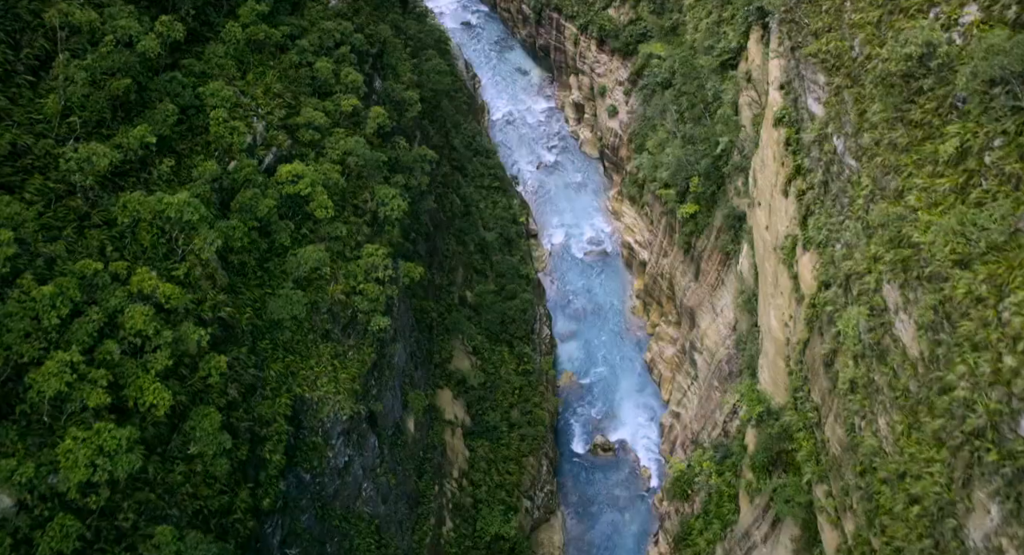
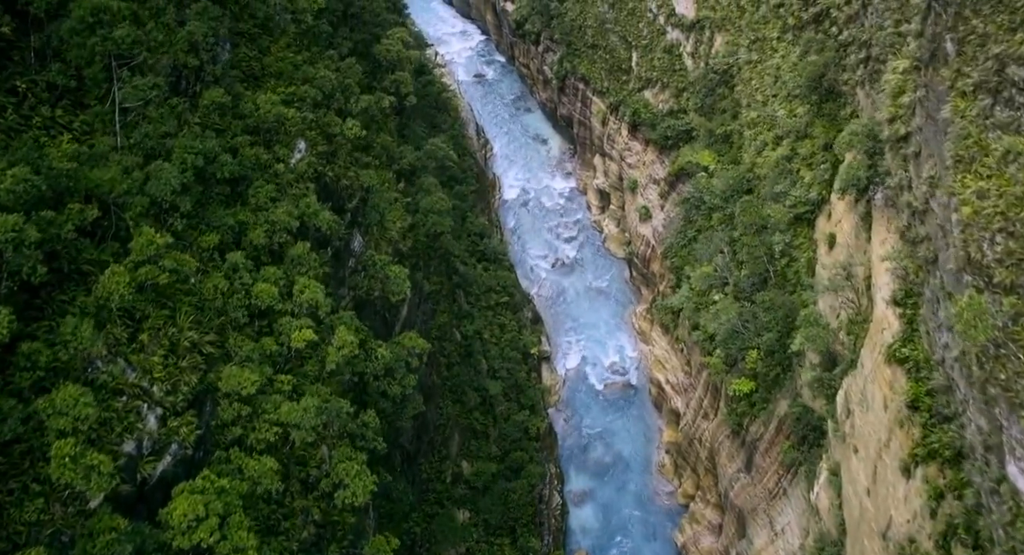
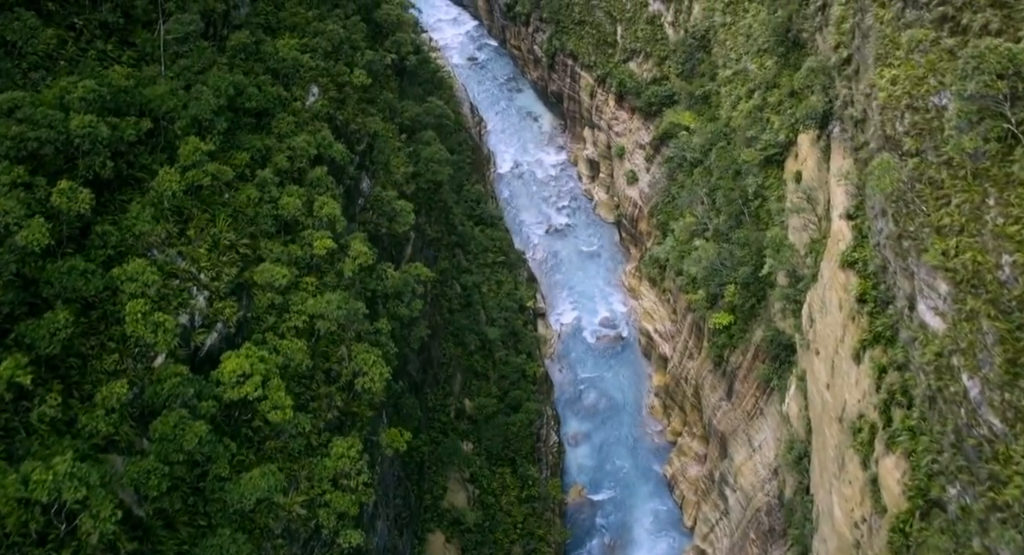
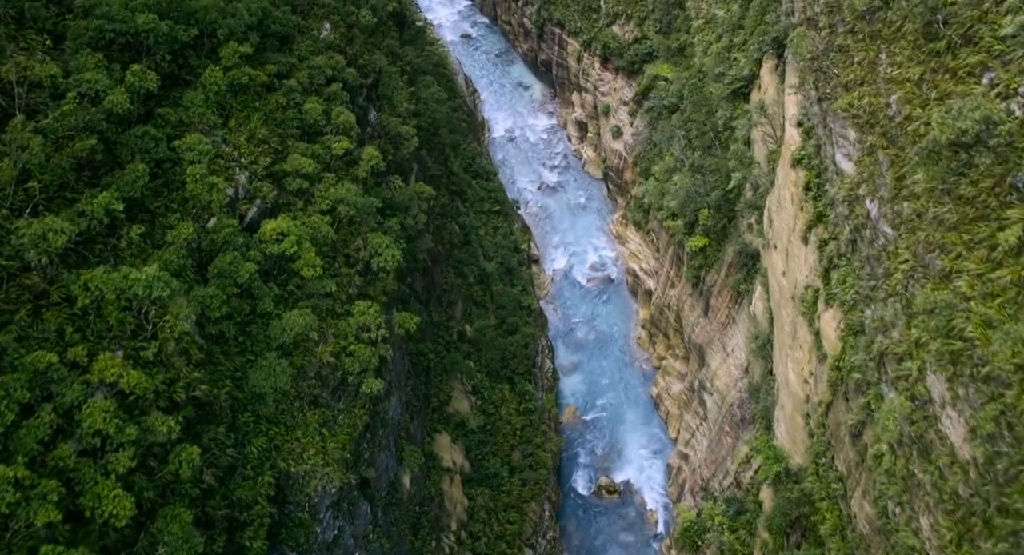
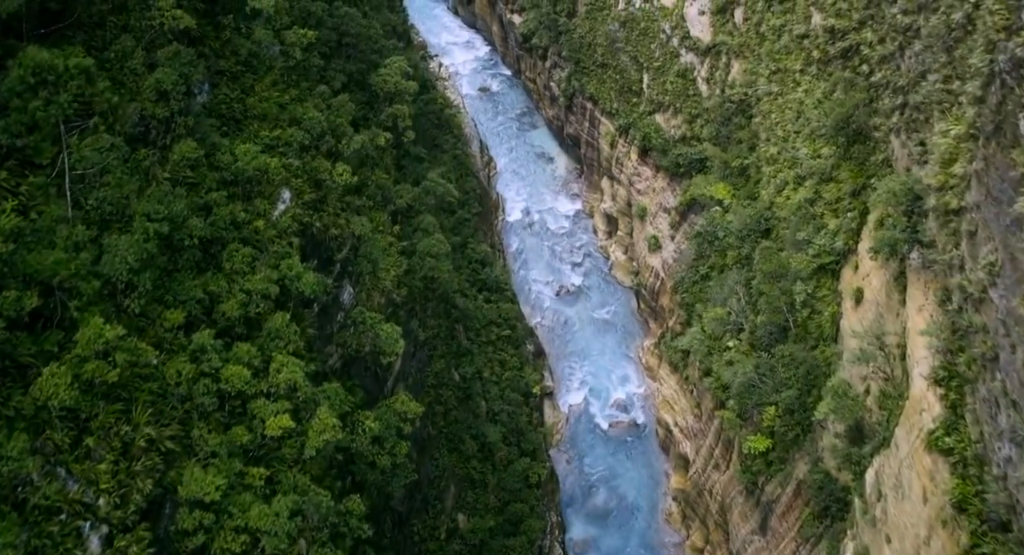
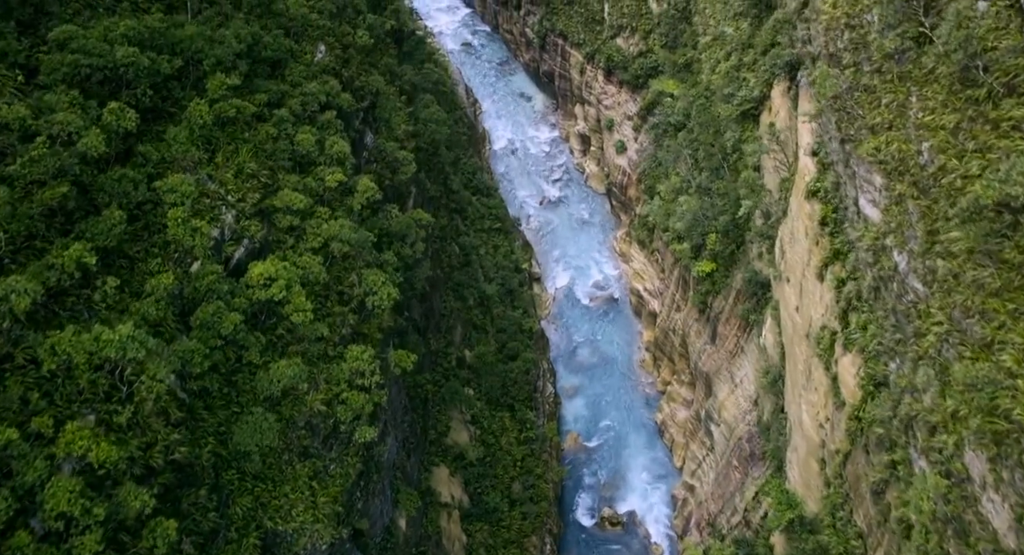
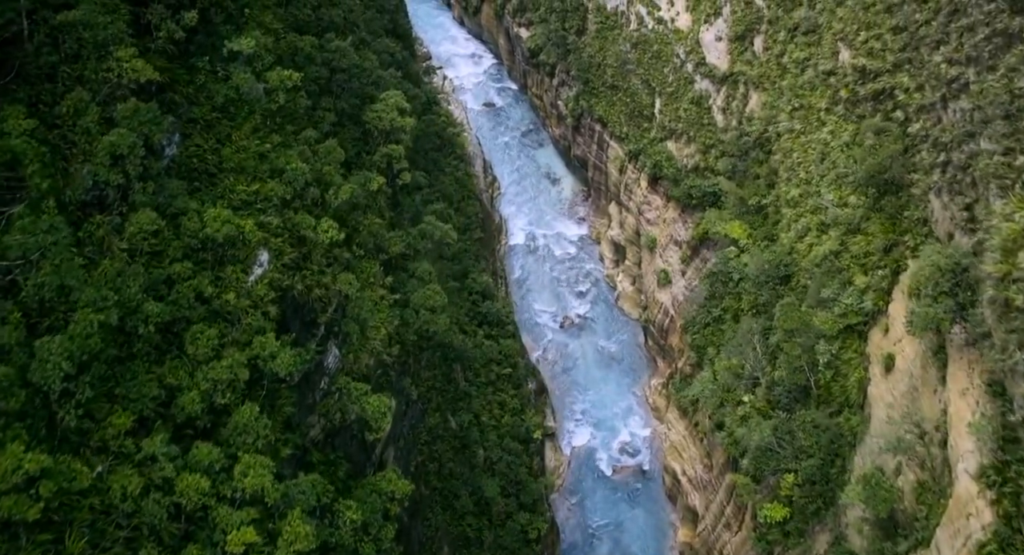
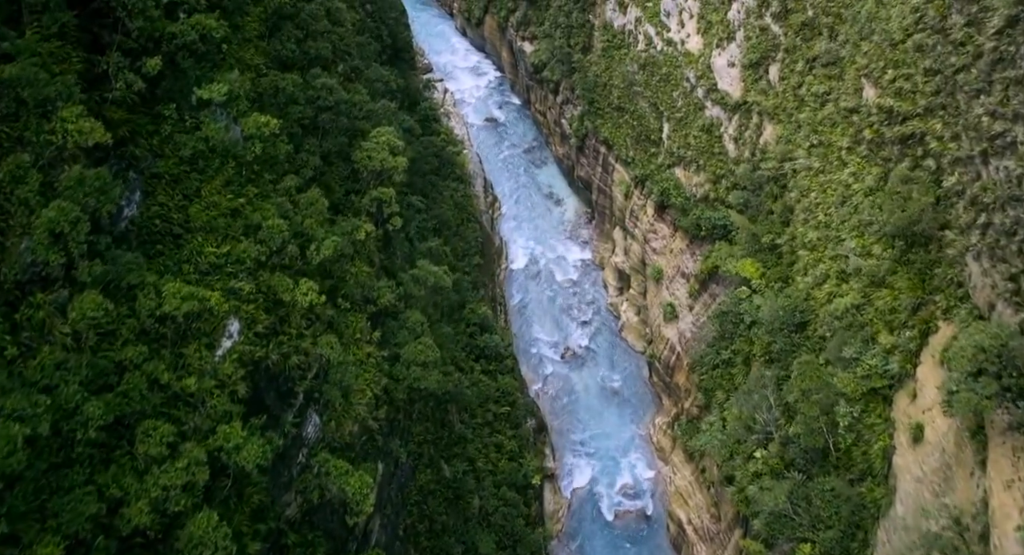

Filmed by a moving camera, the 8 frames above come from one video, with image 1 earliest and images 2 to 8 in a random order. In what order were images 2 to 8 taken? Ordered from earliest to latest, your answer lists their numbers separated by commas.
4, 6, 3, 2, 5, 7, 8
